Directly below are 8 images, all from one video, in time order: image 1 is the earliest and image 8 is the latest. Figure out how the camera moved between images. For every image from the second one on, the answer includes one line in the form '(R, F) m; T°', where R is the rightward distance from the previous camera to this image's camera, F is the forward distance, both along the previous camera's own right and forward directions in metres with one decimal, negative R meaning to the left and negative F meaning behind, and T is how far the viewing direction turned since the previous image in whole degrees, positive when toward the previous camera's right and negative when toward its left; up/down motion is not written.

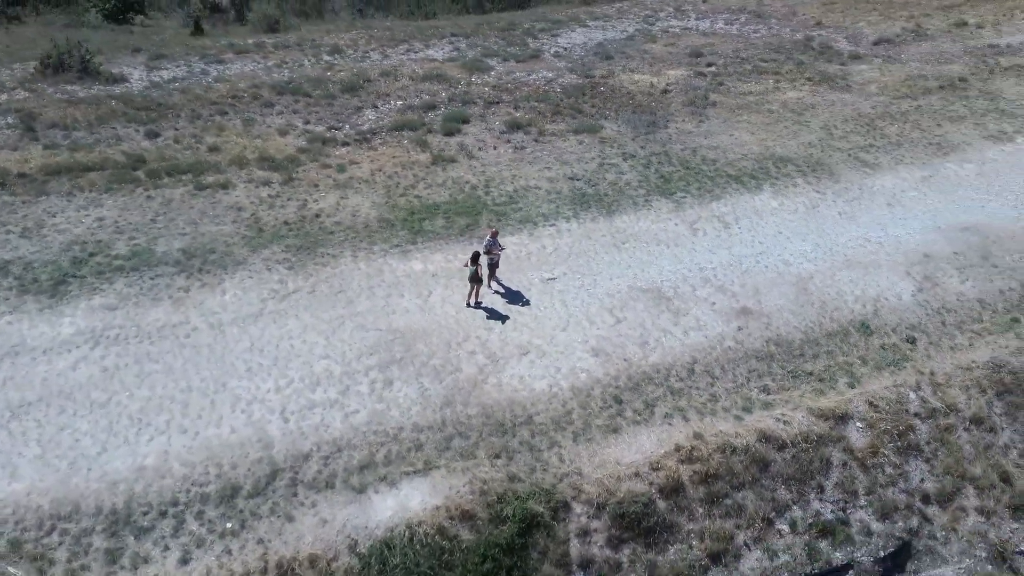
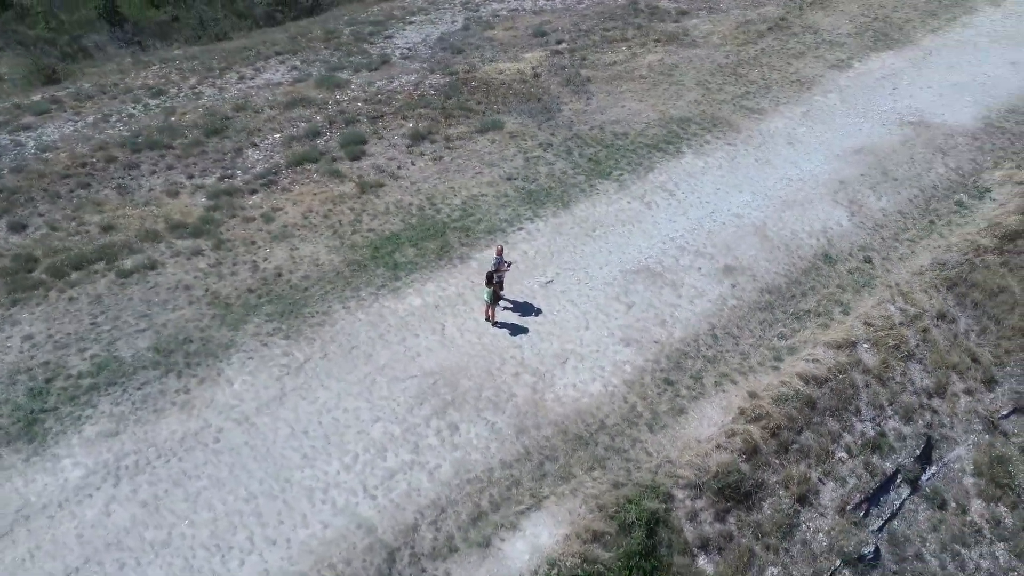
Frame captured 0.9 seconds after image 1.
(-4.3, +0.8) m; +14°
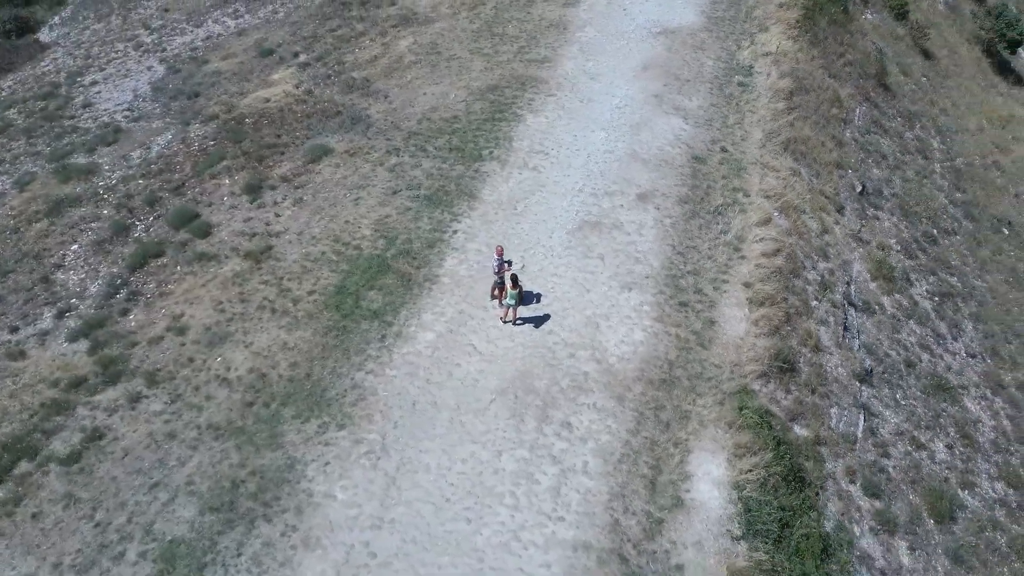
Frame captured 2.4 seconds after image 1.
(-6.7, +1.4) m; +23°
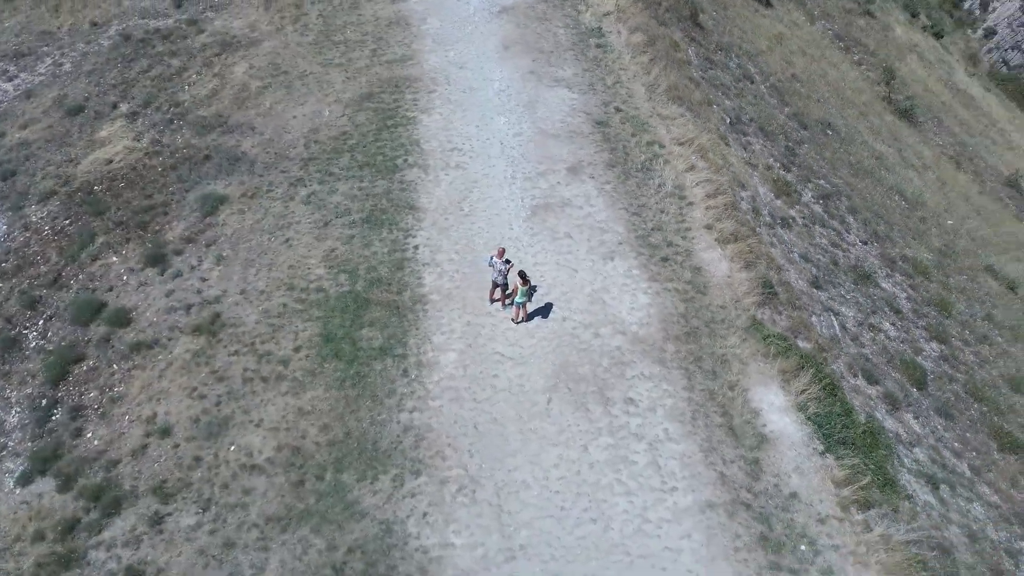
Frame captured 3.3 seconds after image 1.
(-4.3, +0.9) m; +15°
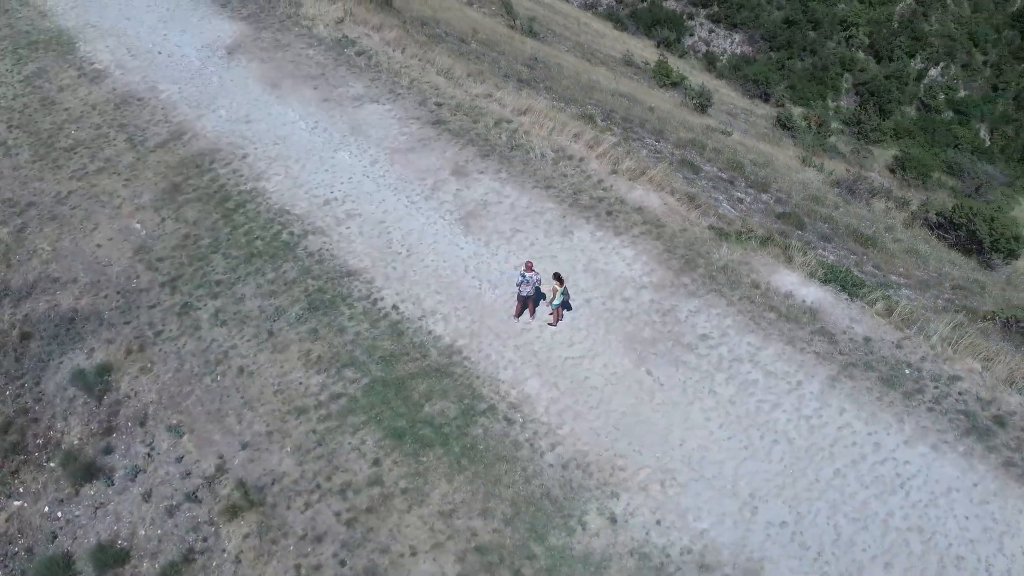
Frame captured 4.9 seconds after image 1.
(-7.1, +2.0) m; +25°
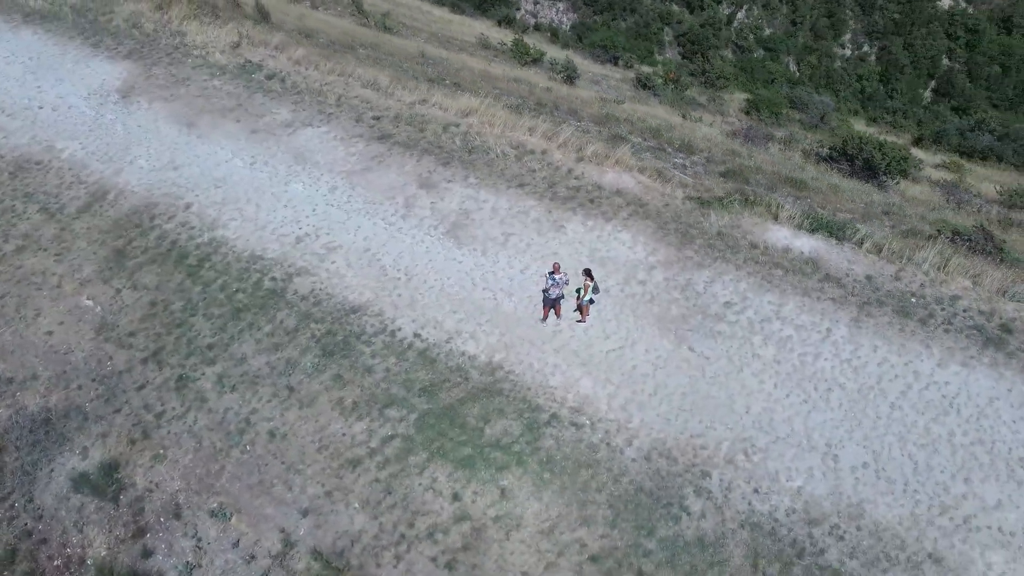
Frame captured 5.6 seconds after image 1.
(-3.3, +0.6) m; +10°
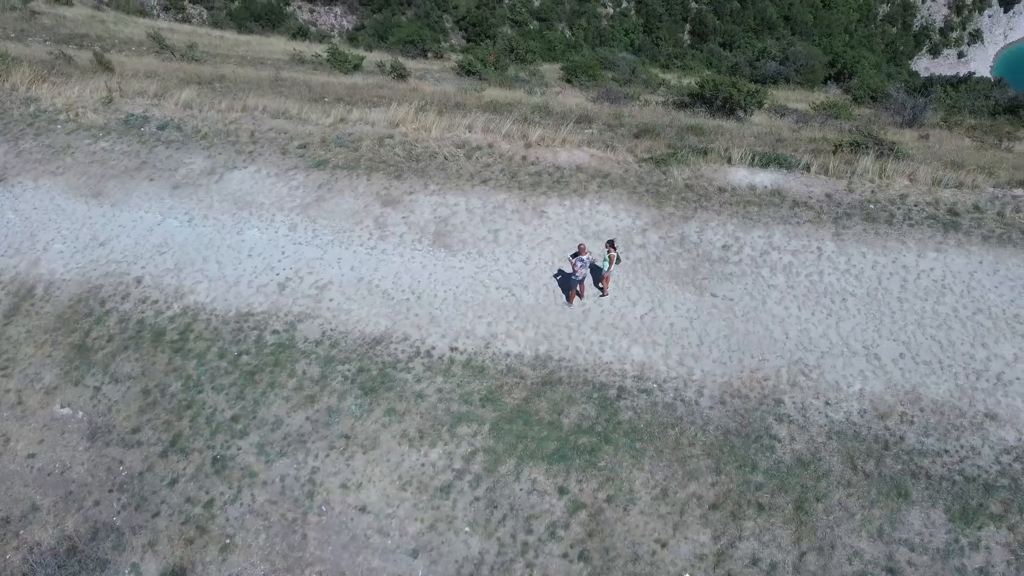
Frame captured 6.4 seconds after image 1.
(-4.1, +0.4) m; +13°
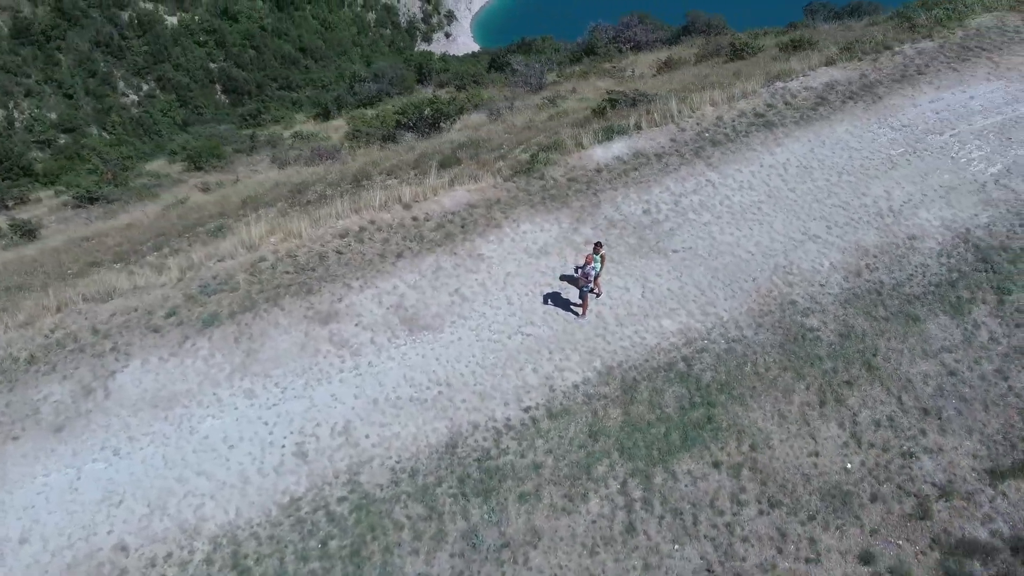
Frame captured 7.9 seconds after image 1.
(-7.3, +2.1) m; +27°
